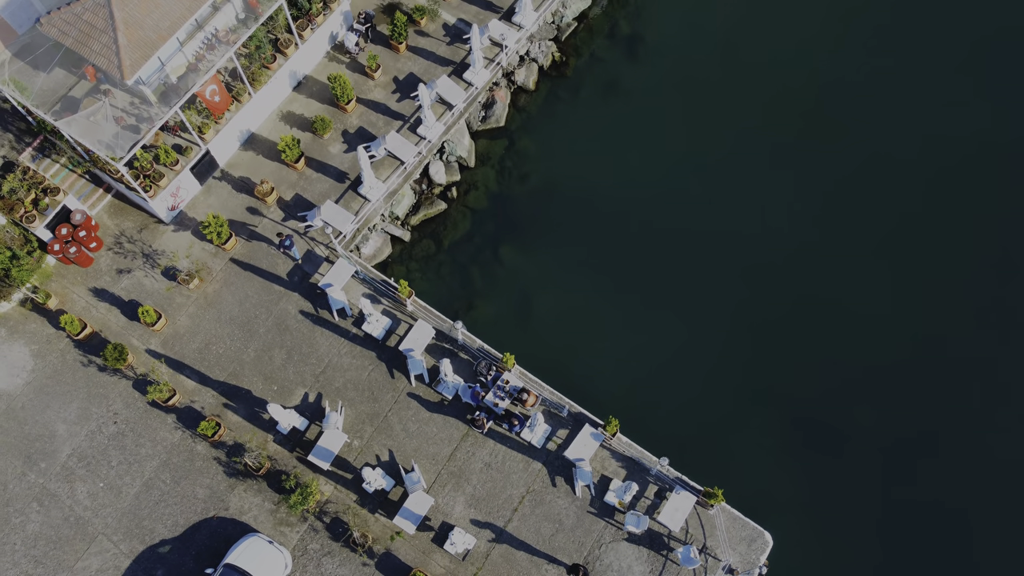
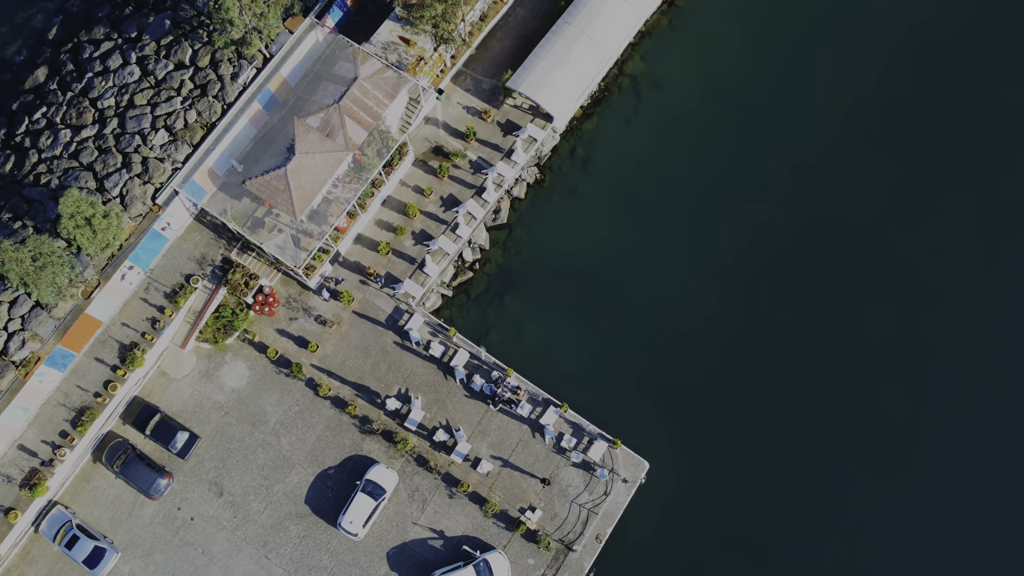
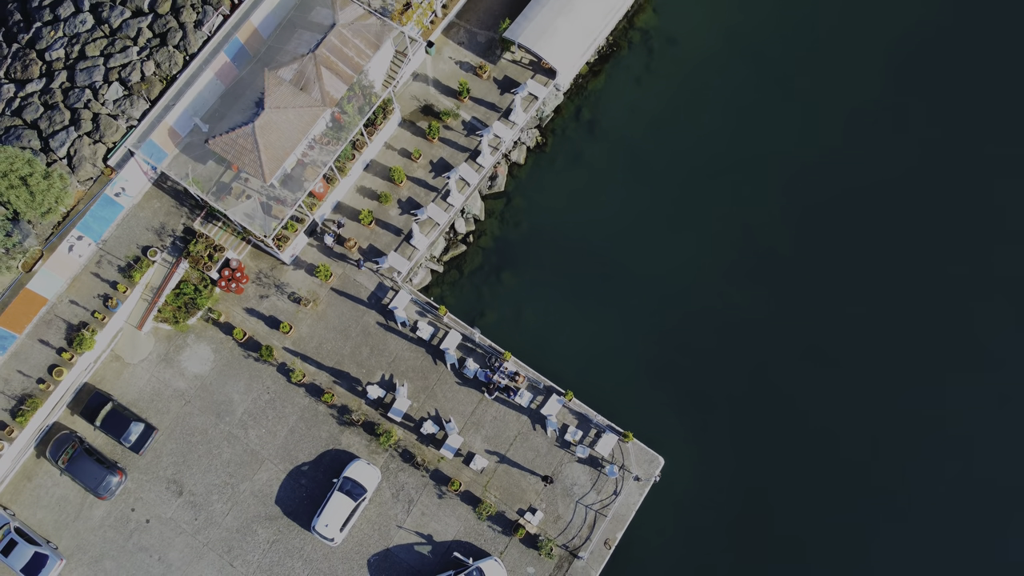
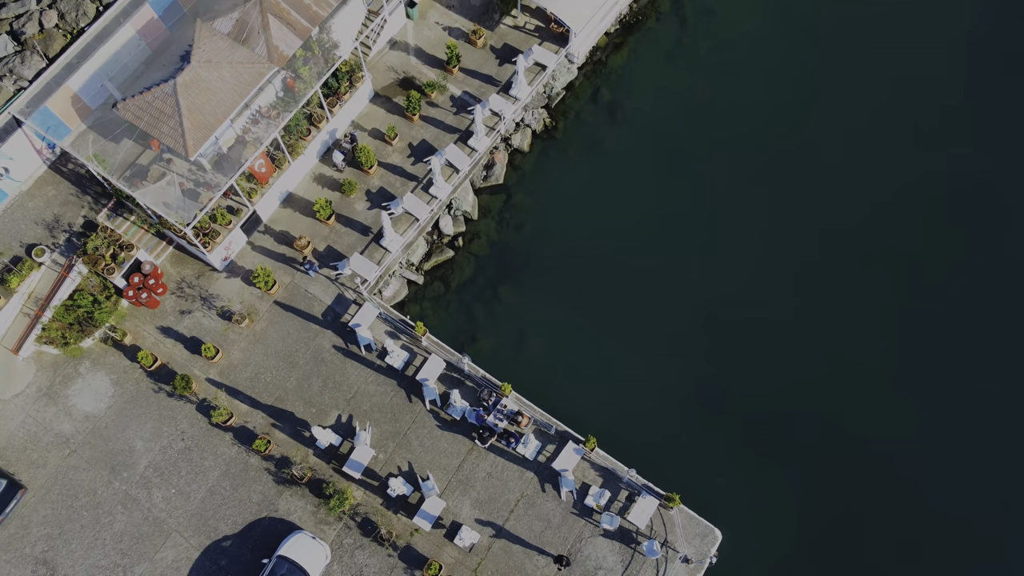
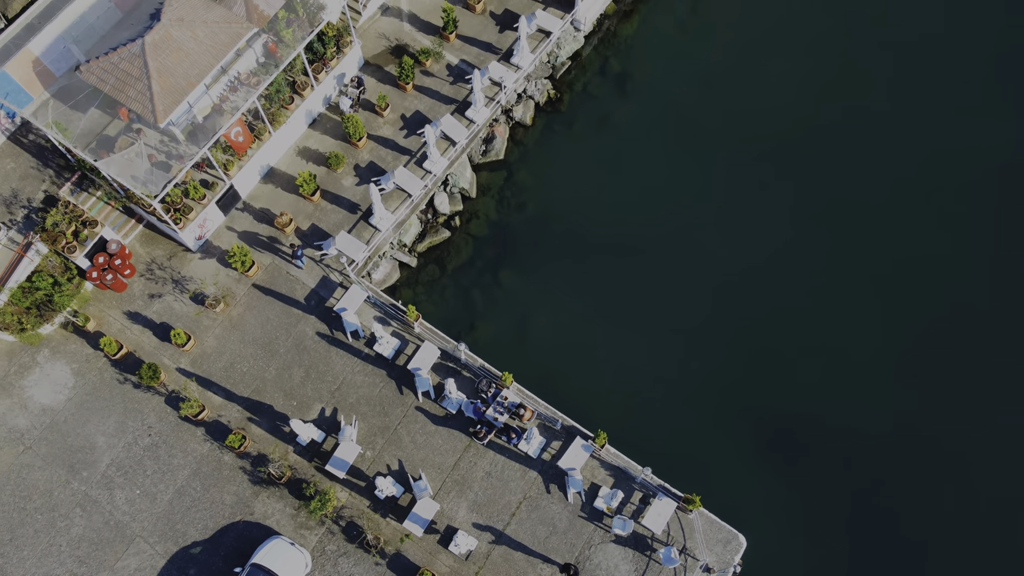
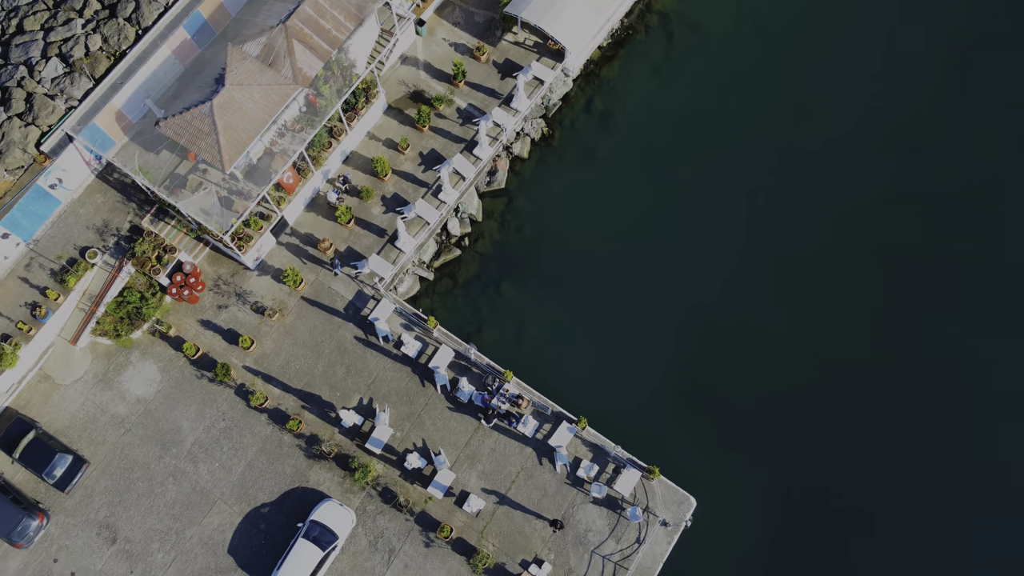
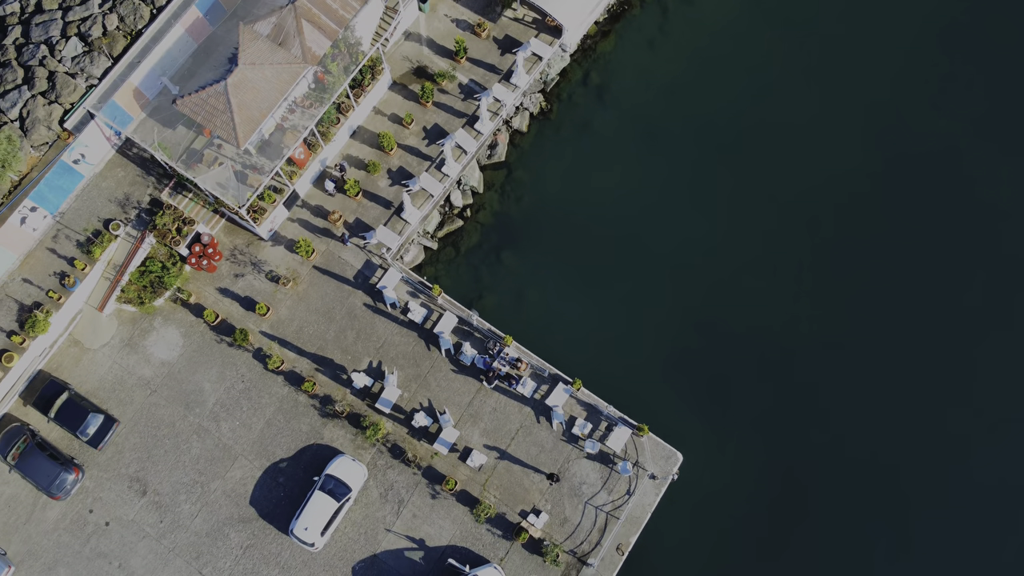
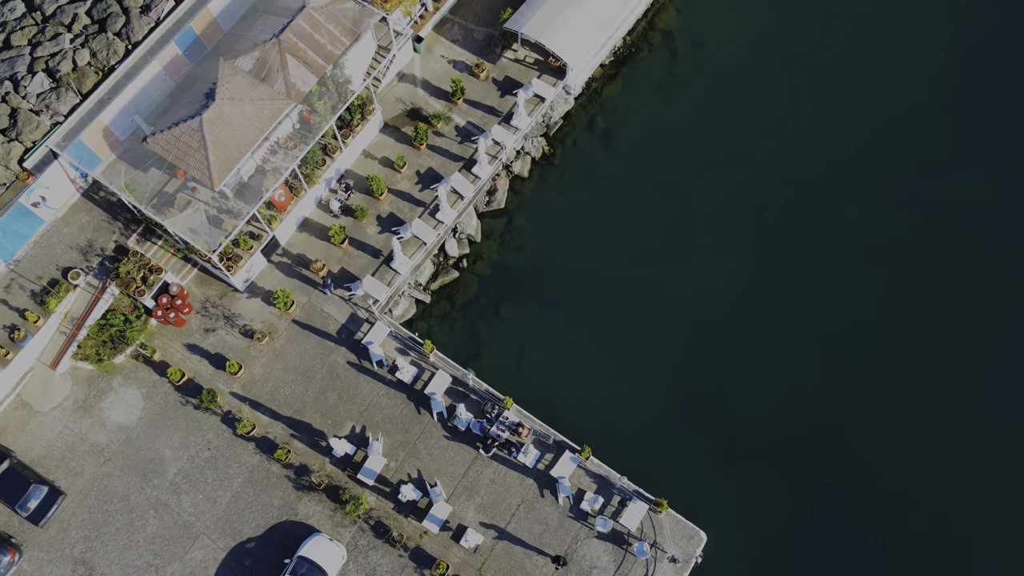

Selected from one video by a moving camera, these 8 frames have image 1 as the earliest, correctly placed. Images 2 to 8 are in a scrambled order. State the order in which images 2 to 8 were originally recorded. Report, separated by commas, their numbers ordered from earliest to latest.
5, 4, 8, 6, 7, 3, 2
